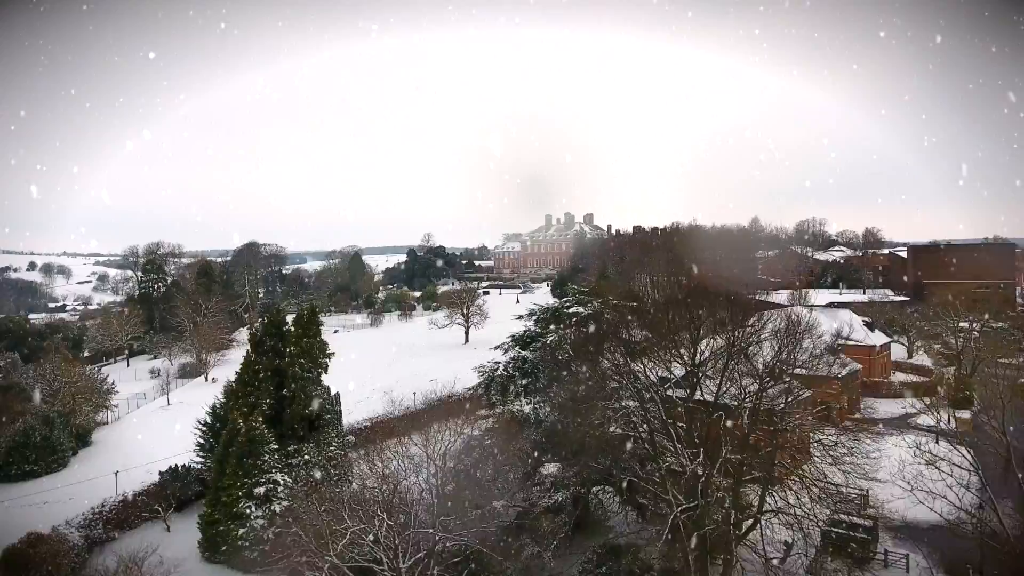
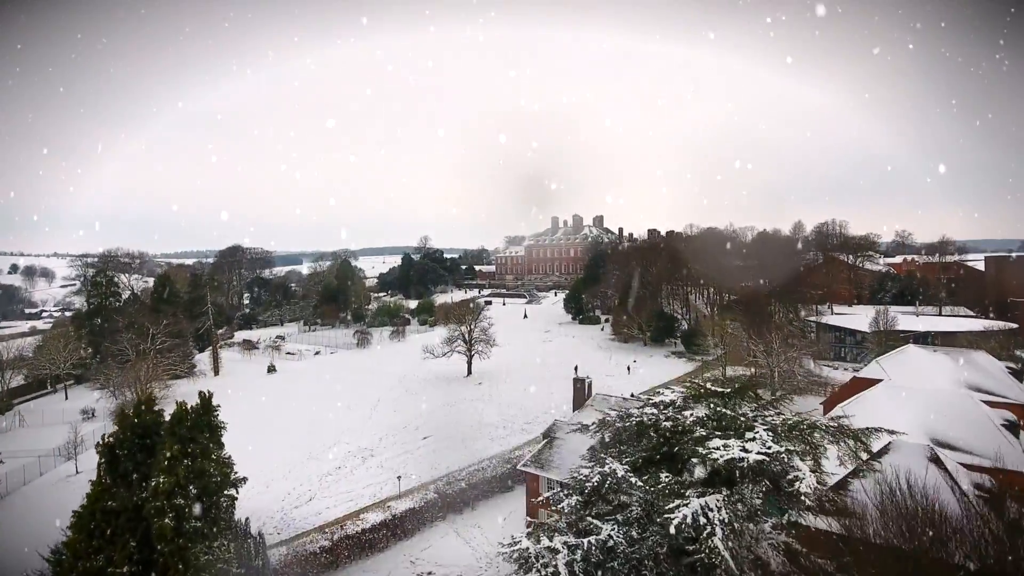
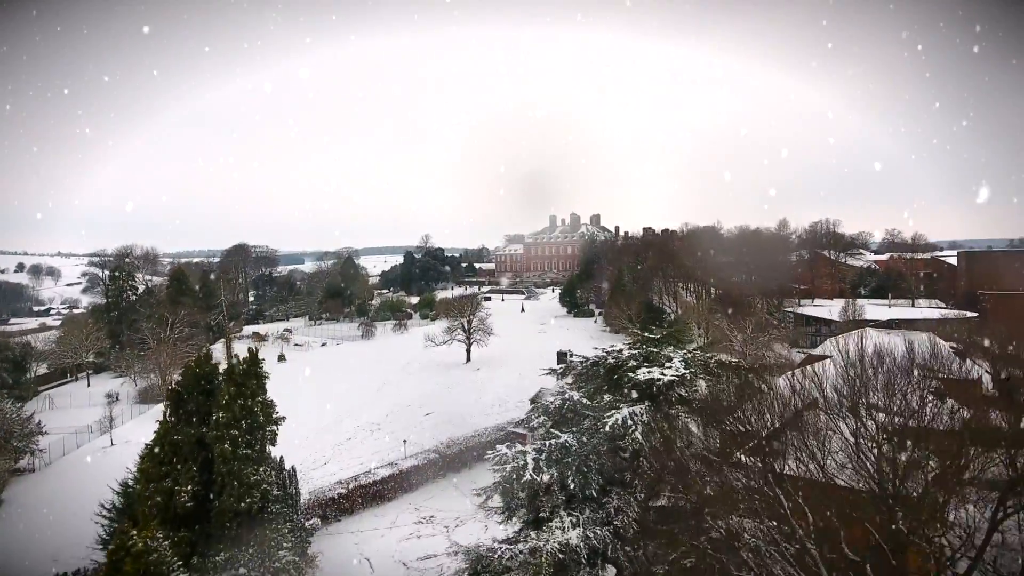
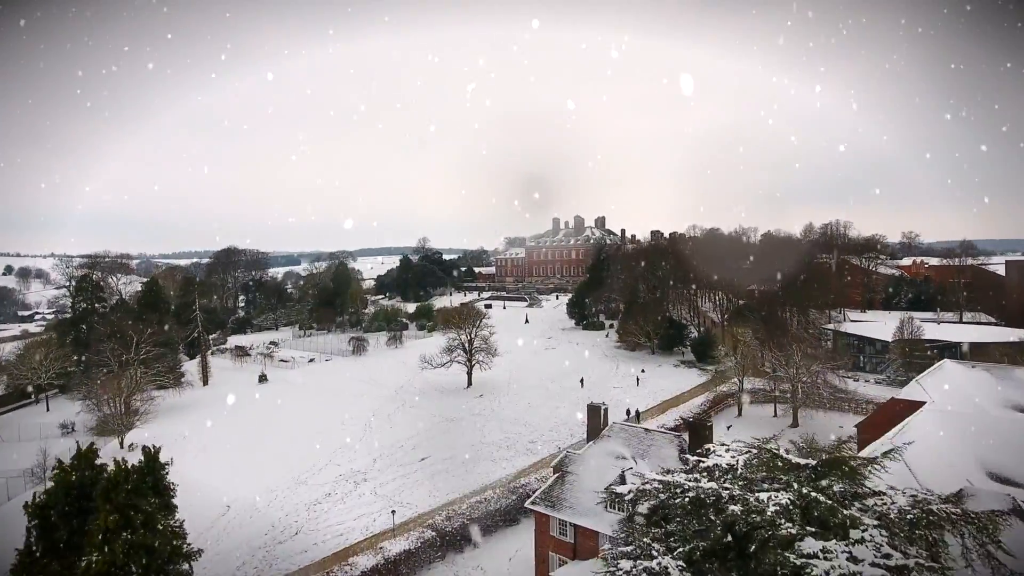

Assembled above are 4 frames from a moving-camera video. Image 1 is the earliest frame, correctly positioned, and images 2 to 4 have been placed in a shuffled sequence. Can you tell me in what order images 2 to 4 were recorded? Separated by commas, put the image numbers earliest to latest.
3, 2, 4
